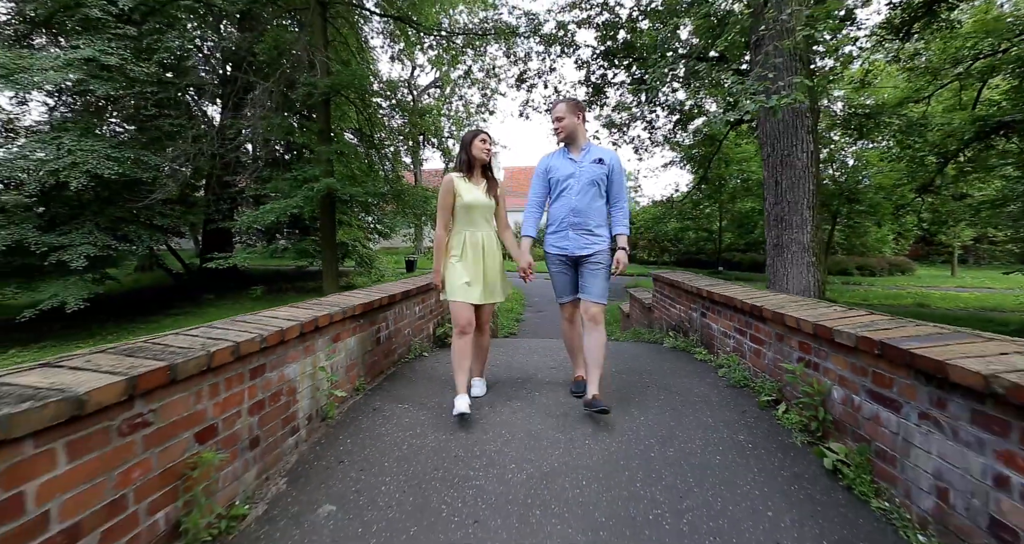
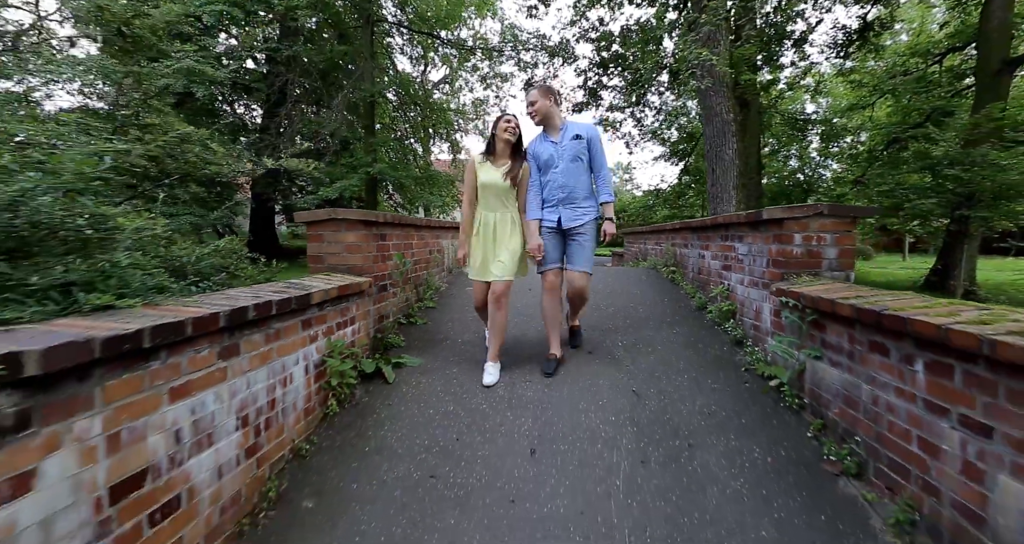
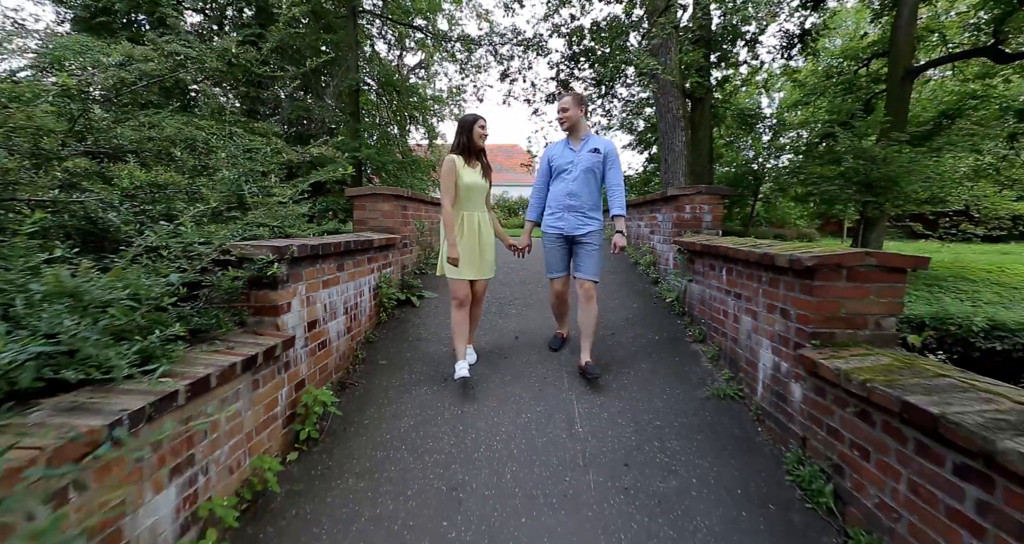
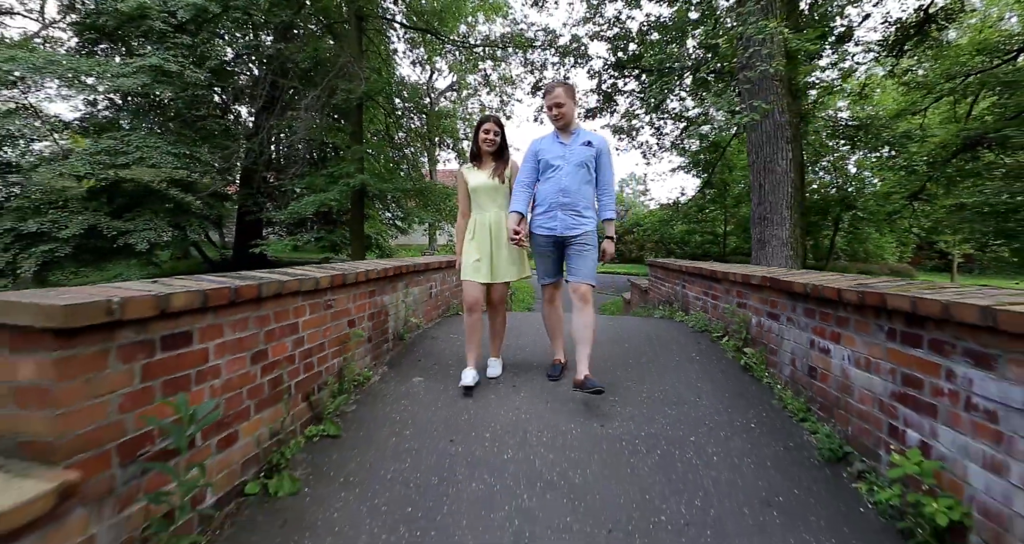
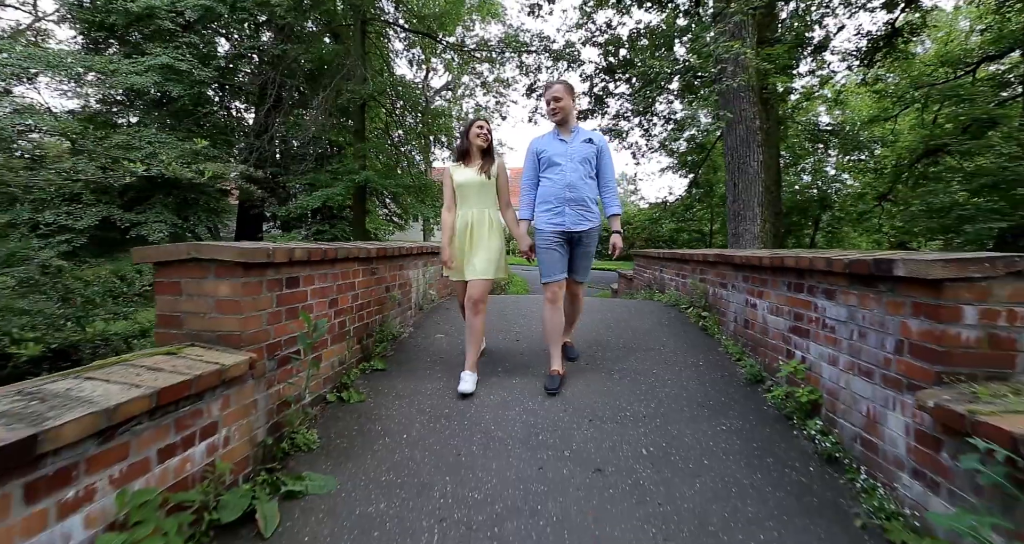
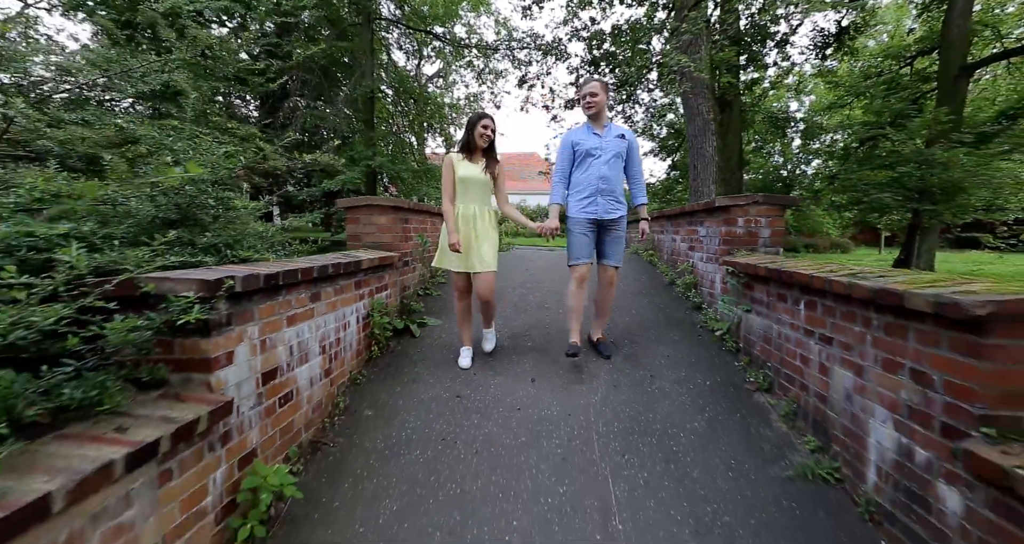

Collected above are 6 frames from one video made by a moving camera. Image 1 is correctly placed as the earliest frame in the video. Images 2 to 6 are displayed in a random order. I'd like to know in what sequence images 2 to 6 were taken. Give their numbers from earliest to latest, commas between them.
4, 5, 2, 6, 3
